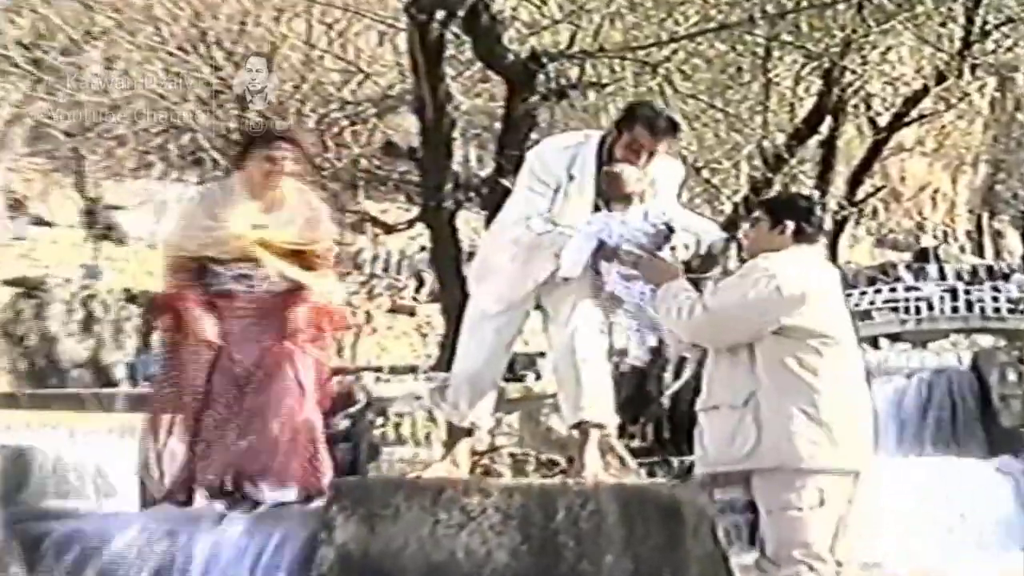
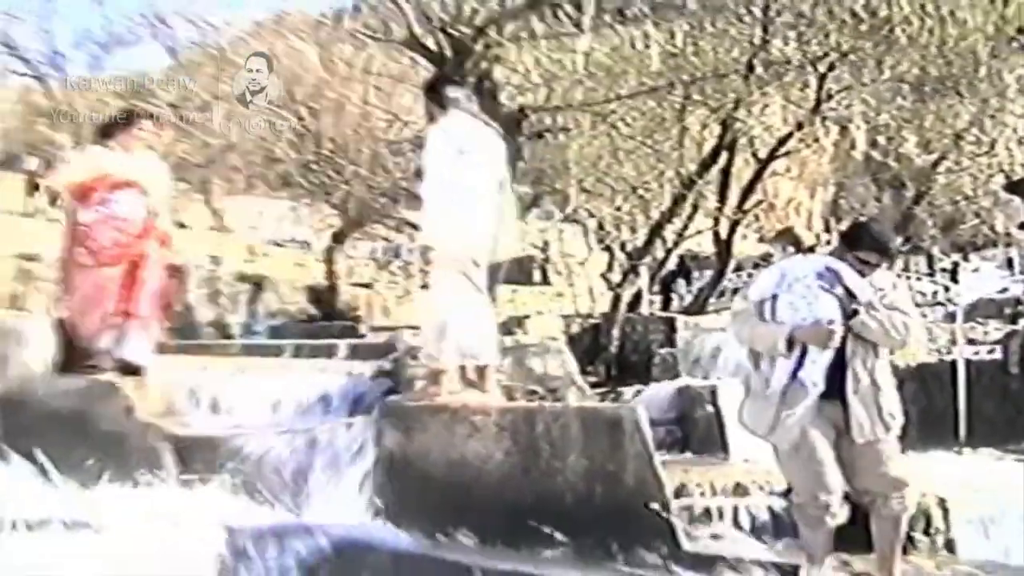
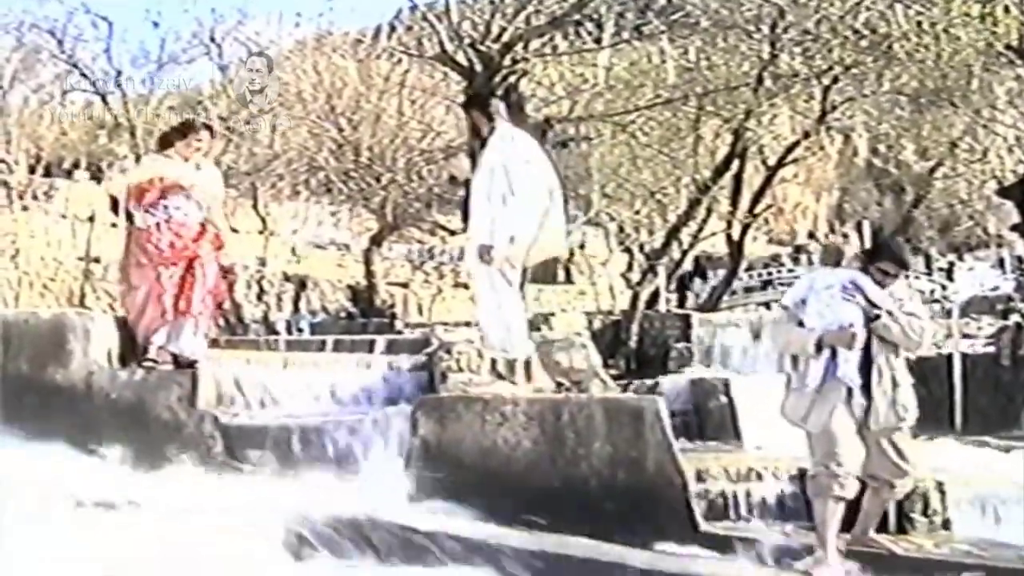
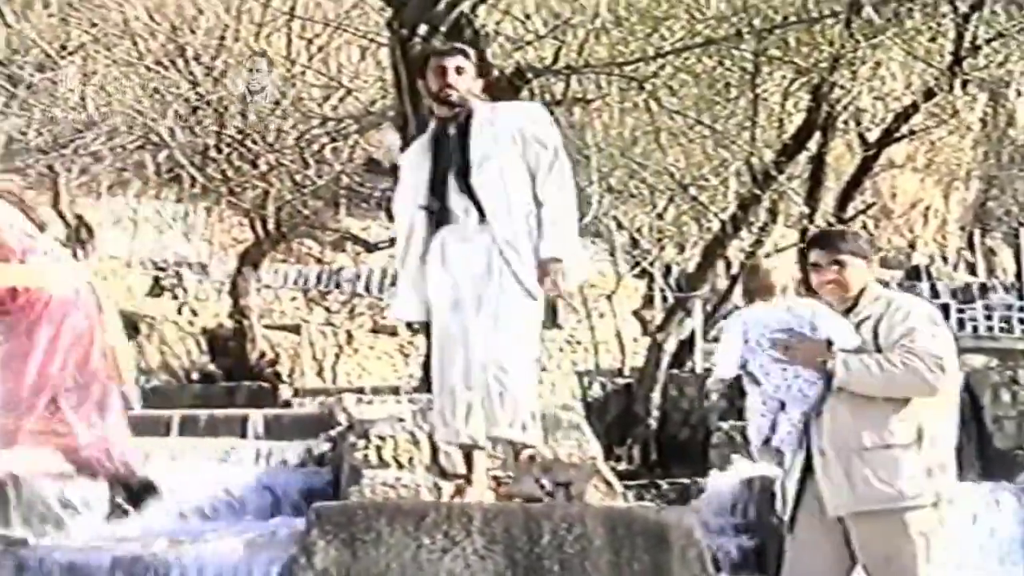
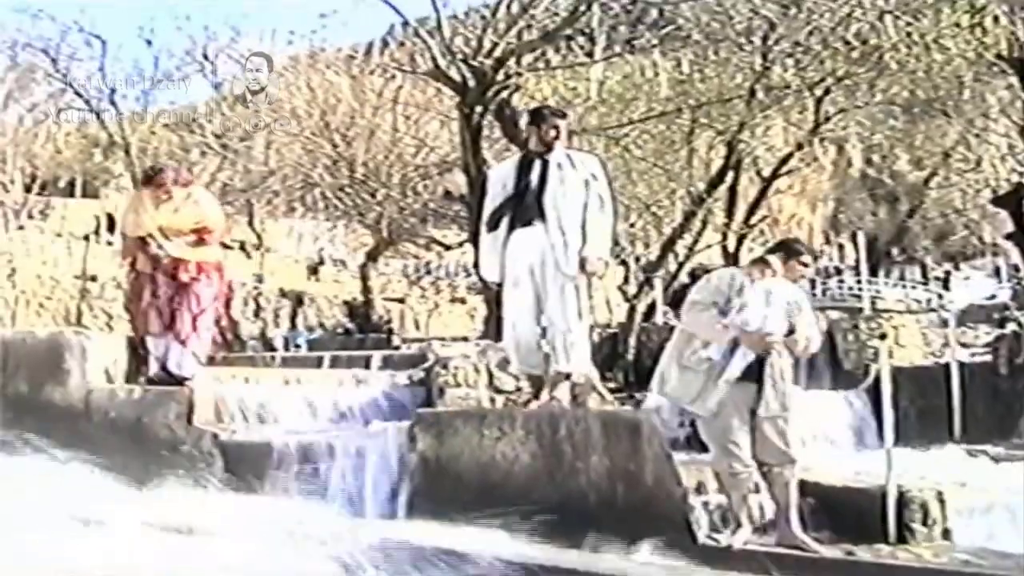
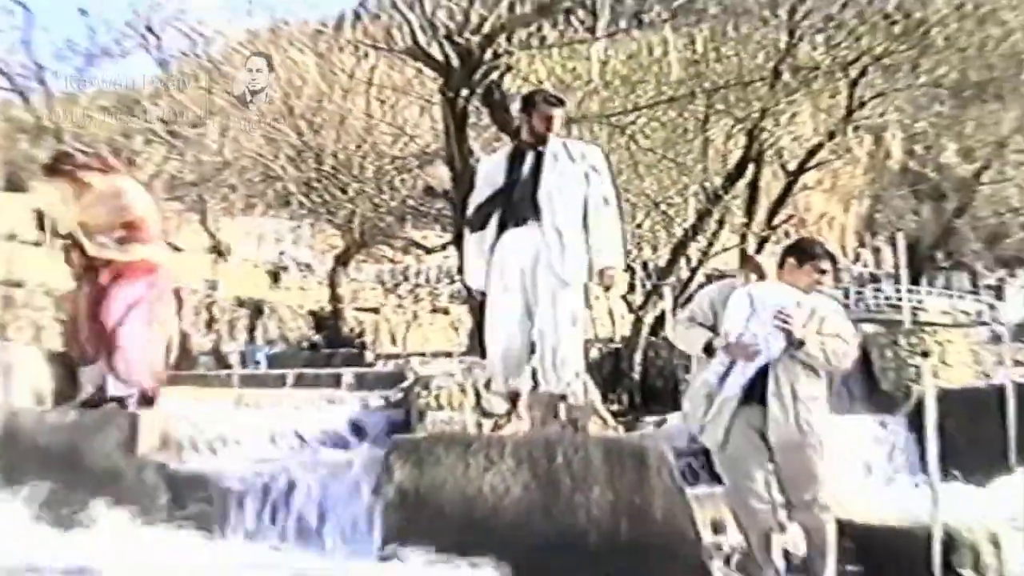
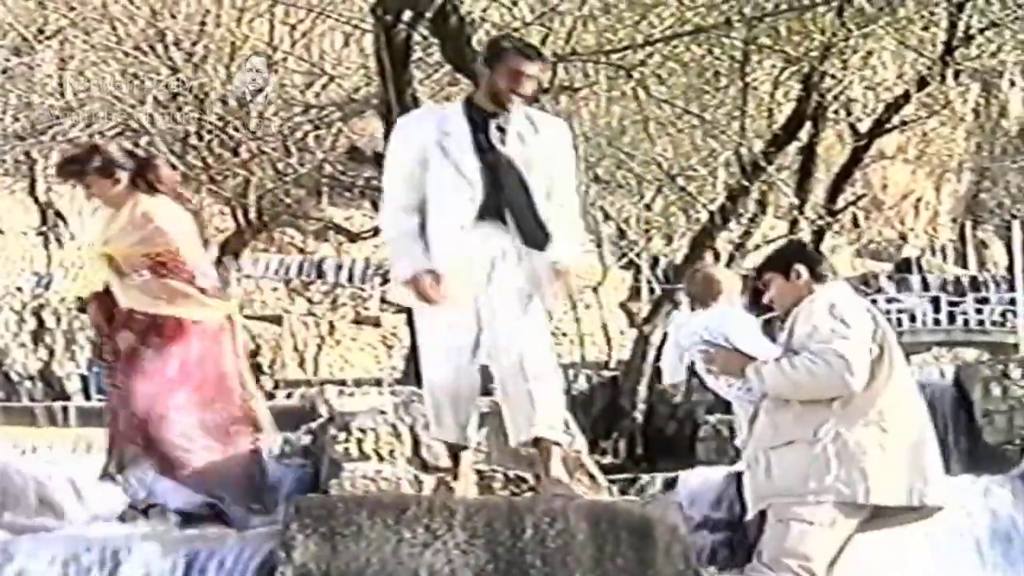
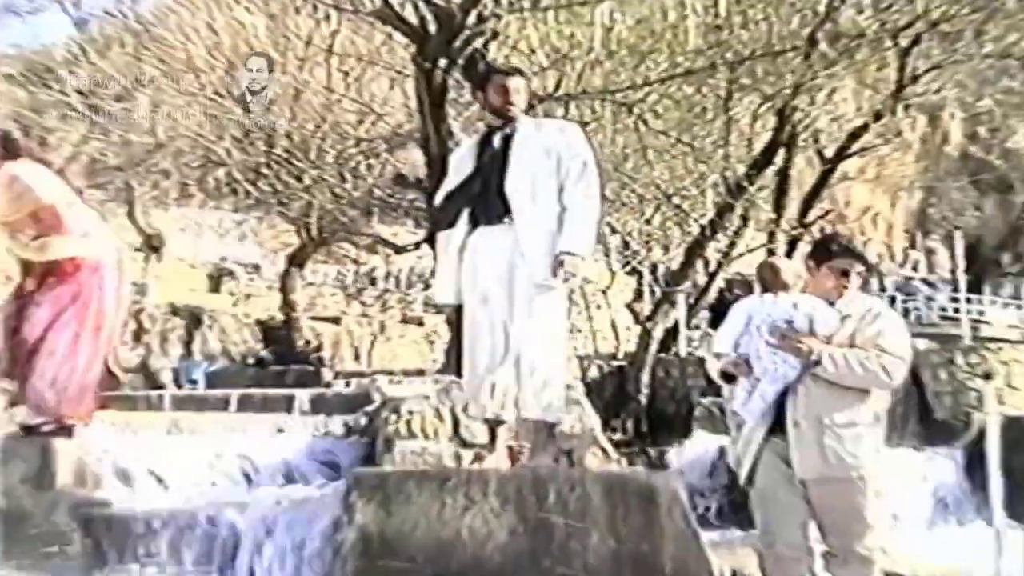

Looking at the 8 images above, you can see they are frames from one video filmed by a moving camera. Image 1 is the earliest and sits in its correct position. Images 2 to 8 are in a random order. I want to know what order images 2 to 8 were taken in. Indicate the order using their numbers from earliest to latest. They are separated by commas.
7, 4, 8, 6, 5, 3, 2
